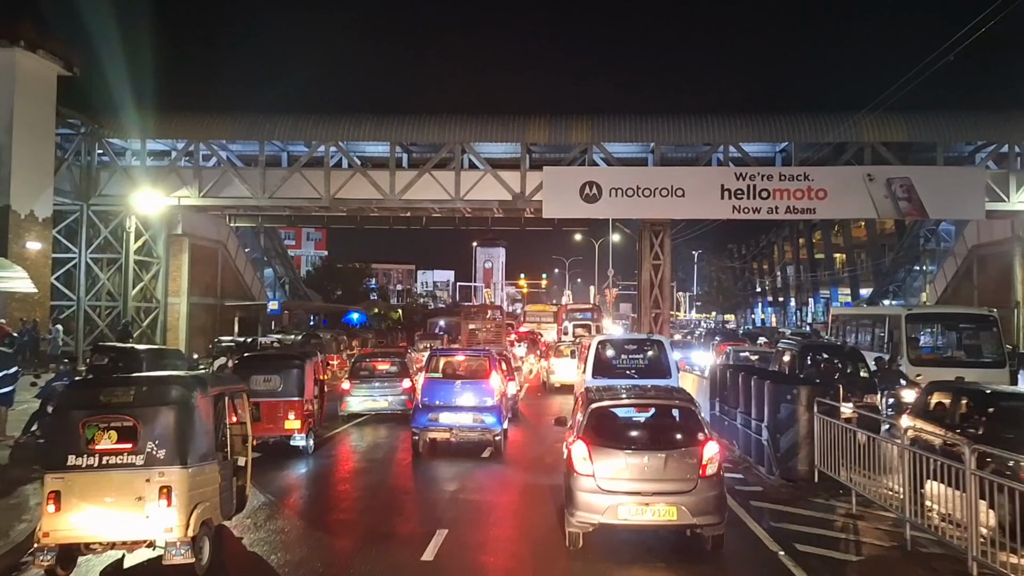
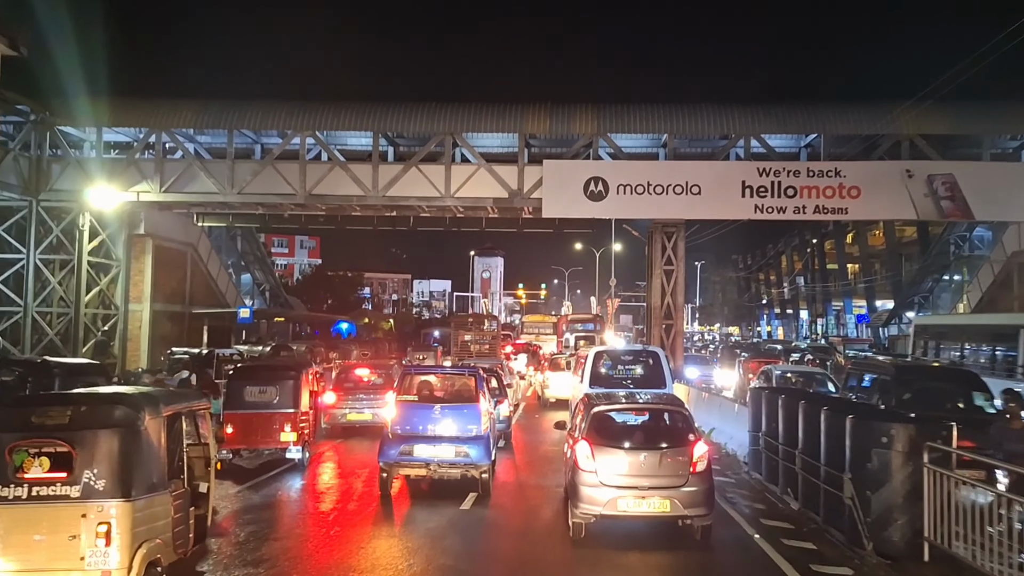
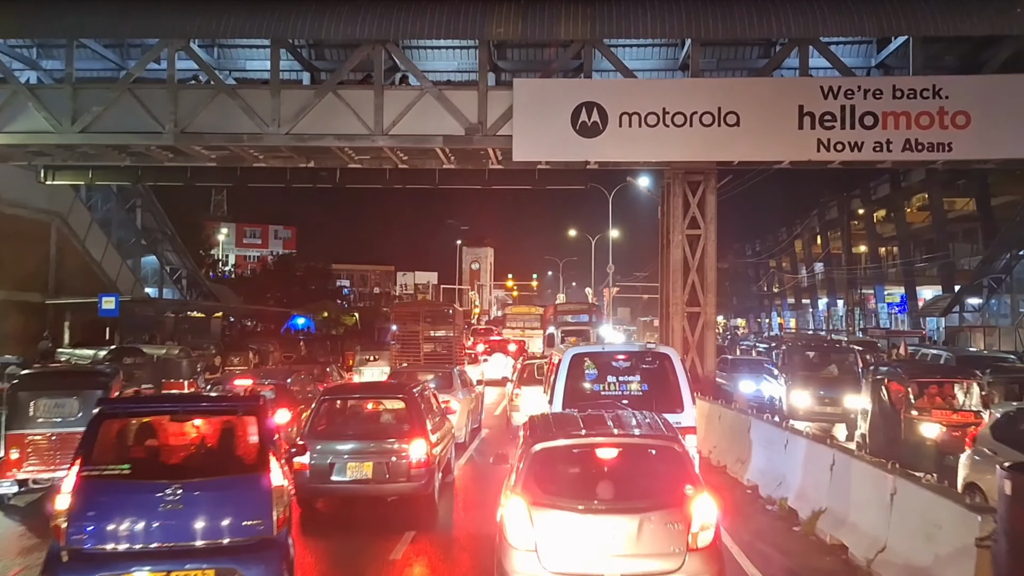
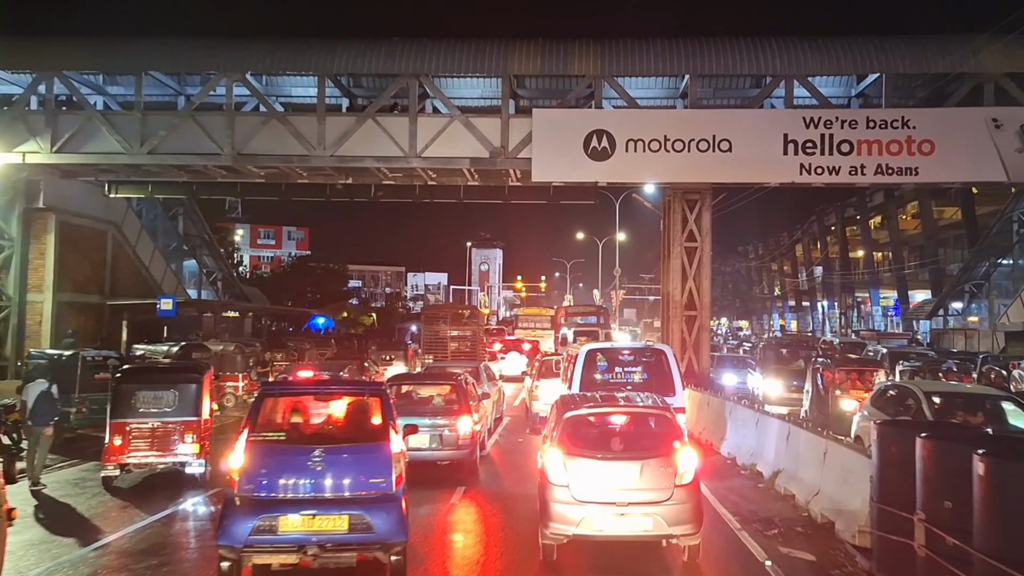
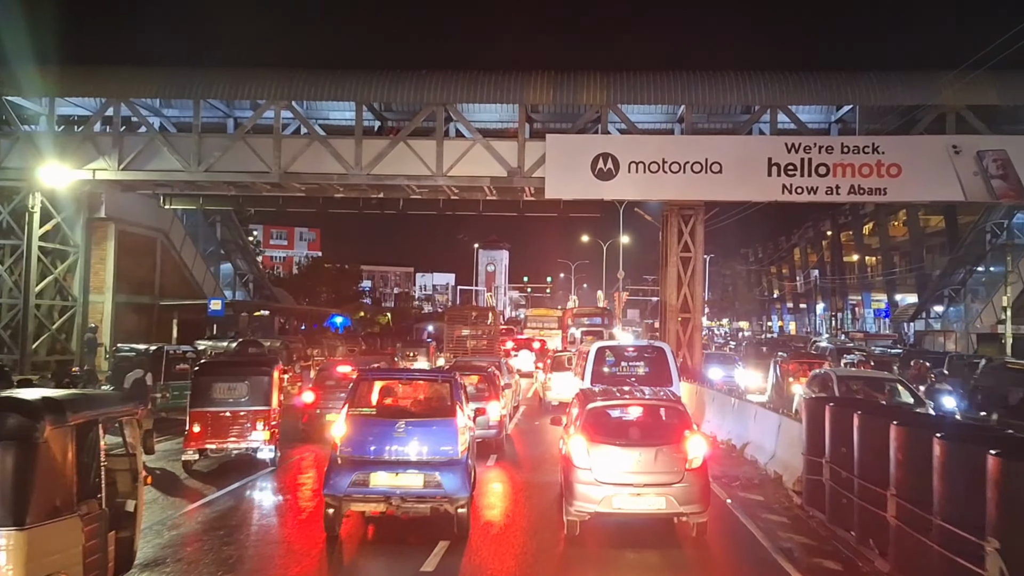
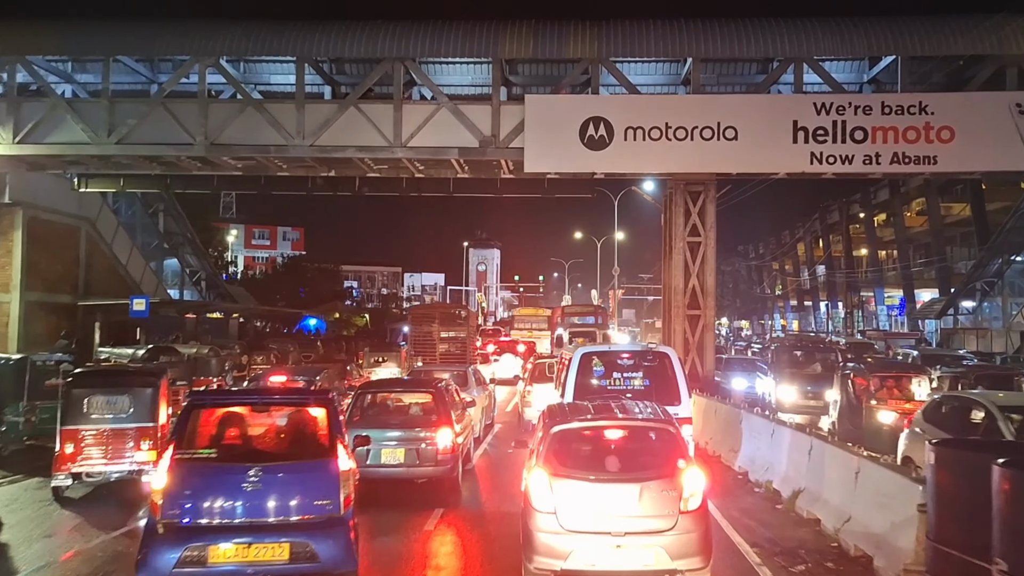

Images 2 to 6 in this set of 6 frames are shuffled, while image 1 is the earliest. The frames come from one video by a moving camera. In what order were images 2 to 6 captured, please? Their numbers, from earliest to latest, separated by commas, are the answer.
2, 5, 4, 6, 3
